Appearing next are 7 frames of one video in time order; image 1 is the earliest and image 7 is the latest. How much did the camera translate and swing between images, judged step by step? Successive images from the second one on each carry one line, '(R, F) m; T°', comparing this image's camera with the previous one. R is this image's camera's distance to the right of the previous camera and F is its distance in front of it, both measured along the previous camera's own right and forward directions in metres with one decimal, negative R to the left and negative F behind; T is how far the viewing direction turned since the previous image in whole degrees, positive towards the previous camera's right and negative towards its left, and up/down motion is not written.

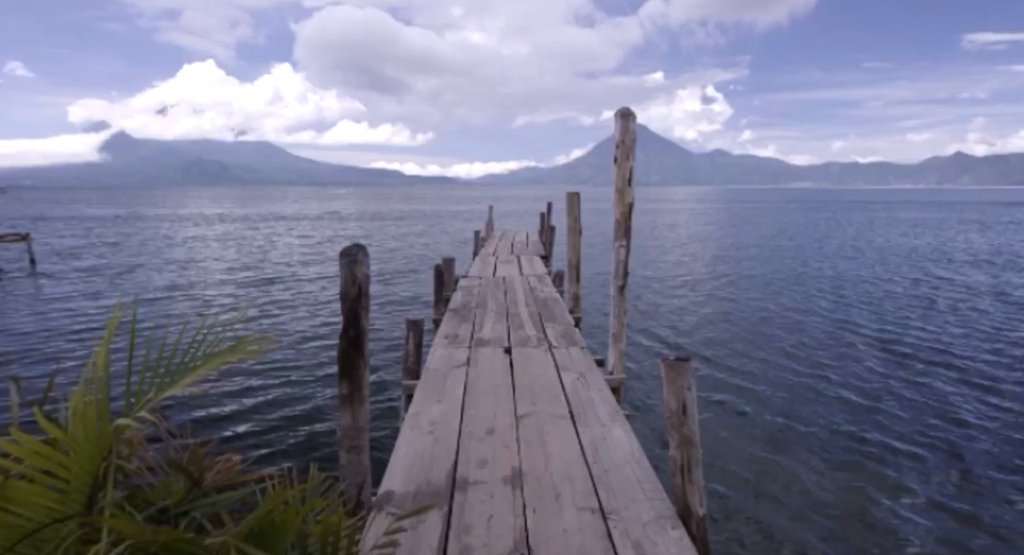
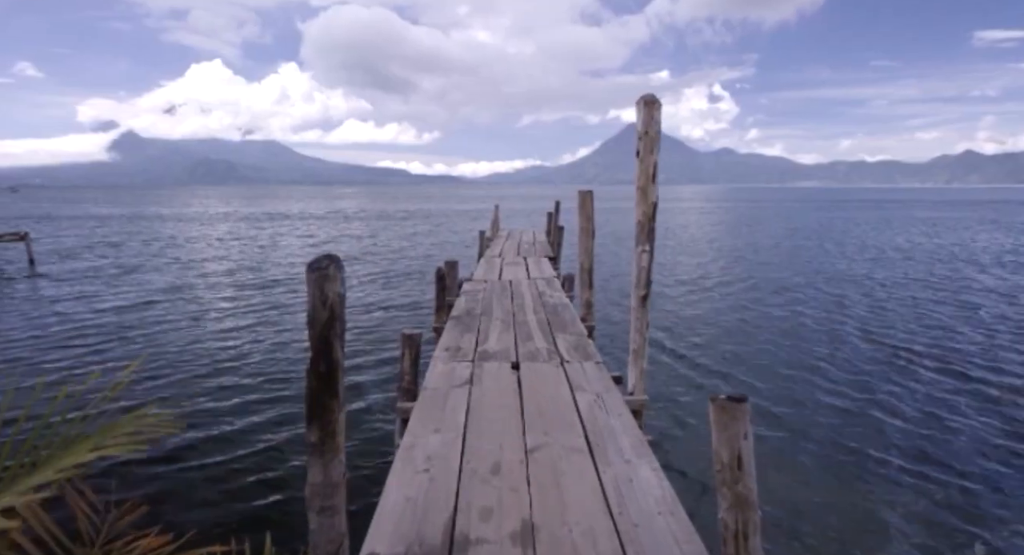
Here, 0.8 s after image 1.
(0.0, +0.8) m; -1°
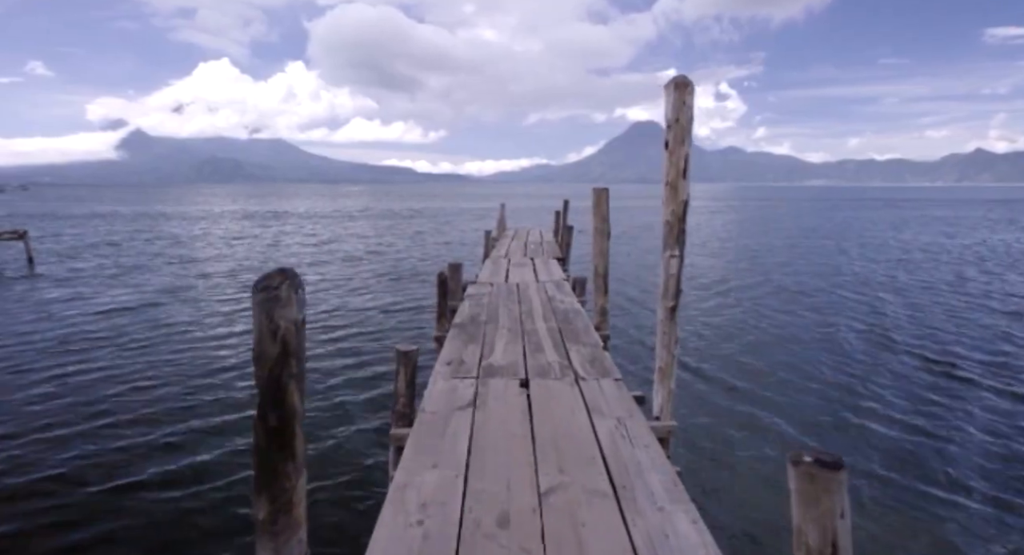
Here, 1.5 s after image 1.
(0.0, +0.8) m; -1°
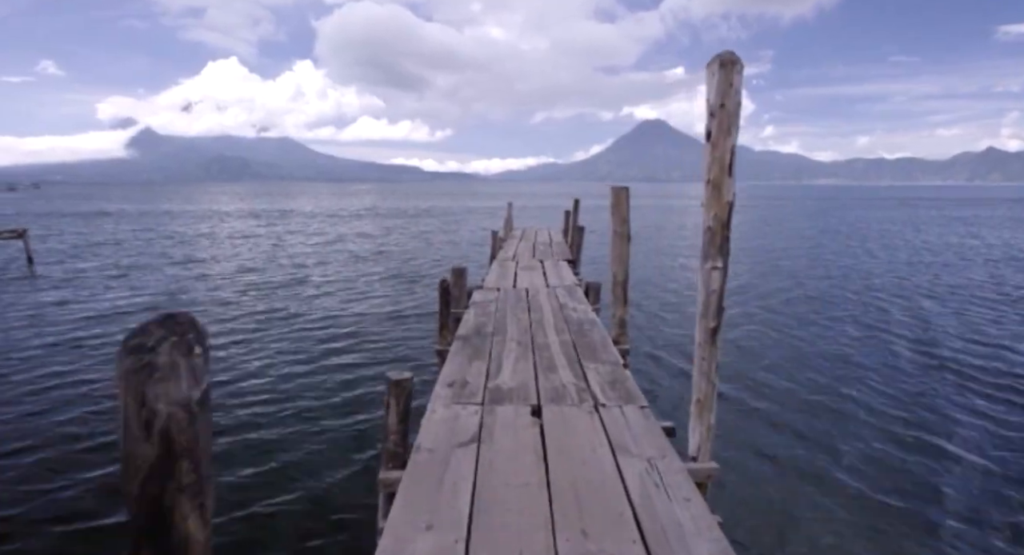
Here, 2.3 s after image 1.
(0.0, +0.8) m; -1°
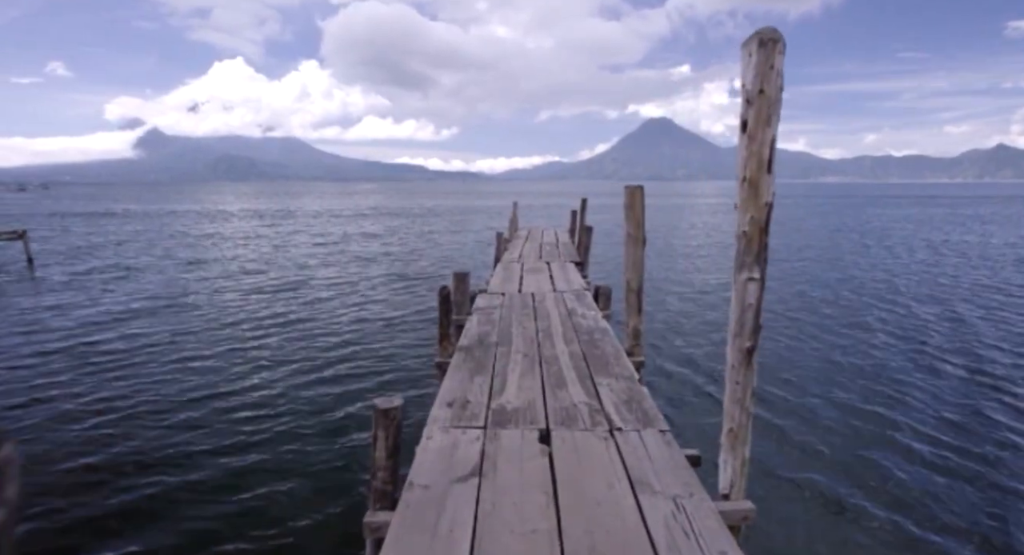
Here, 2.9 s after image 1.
(0.0, +0.6) m; -1°
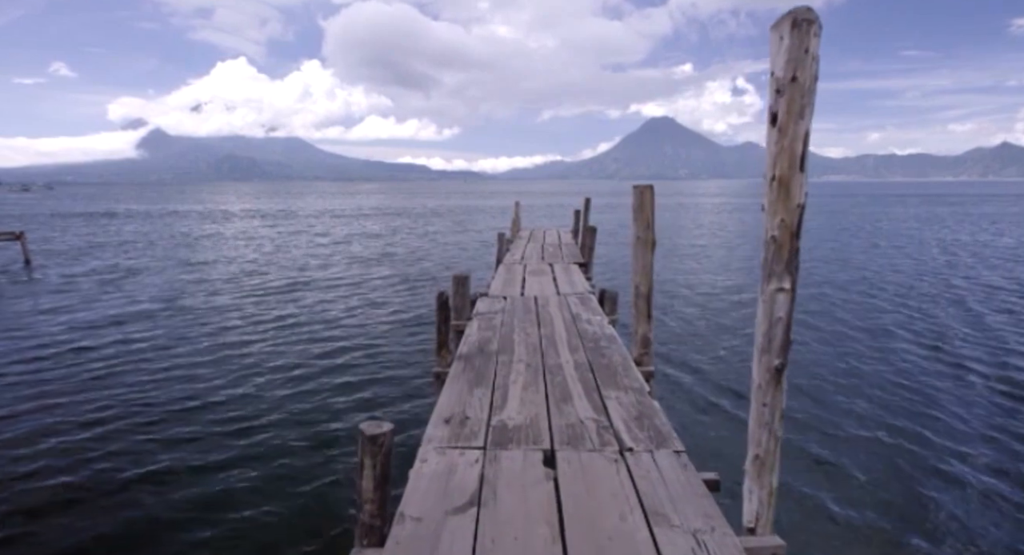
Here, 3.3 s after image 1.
(0.0, +0.4) m; 0°
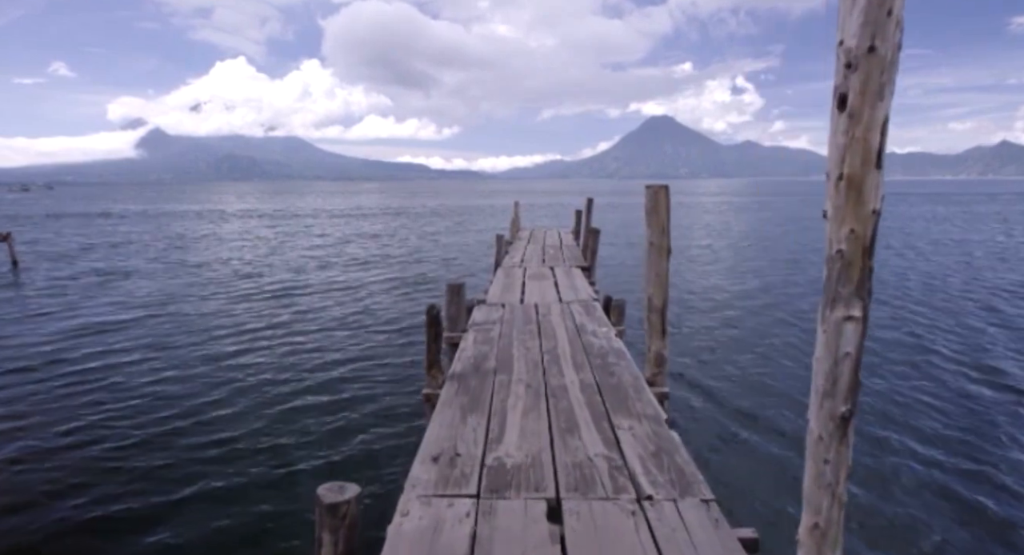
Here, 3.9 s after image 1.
(0.0, +0.7) m; 0°
